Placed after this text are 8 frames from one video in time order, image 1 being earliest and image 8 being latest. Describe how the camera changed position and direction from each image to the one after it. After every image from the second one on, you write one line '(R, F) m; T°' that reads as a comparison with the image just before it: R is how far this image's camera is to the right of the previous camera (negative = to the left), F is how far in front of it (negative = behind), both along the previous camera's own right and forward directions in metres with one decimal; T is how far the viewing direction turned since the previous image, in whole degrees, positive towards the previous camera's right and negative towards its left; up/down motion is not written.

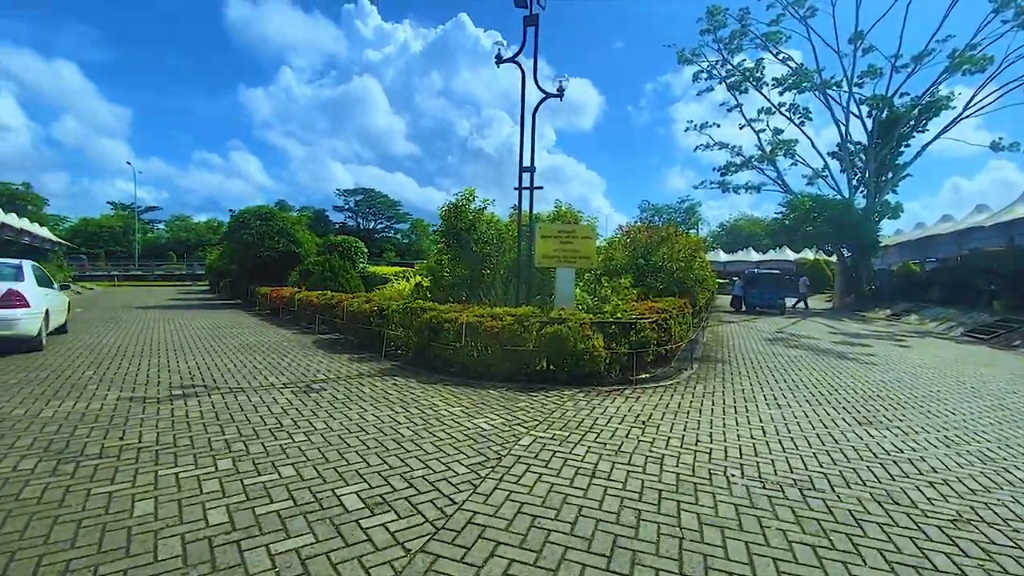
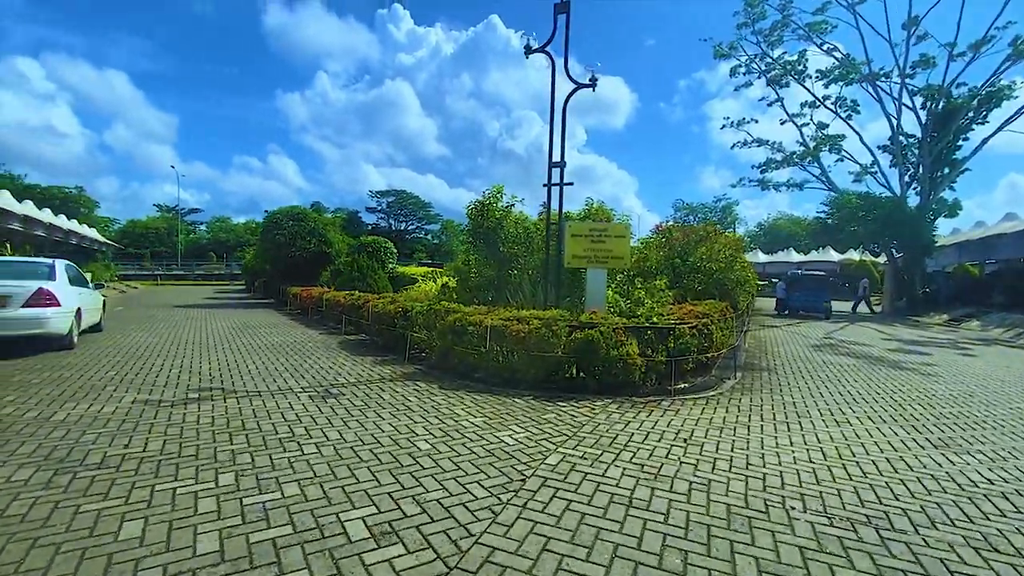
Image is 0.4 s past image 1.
(0.0, +0.4) m; -3°
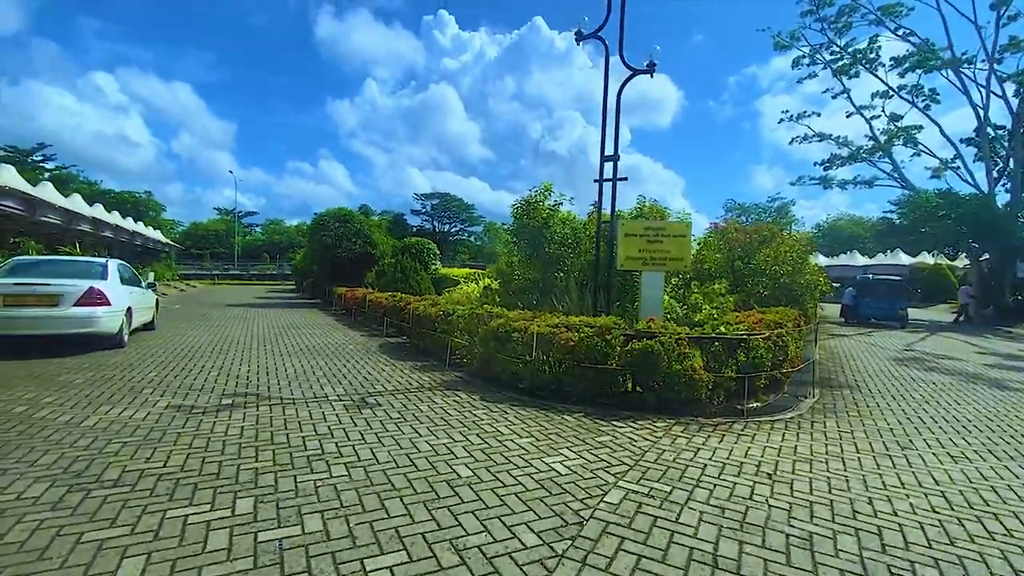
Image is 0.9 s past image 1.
(-0.1, +0.5) m; -5°
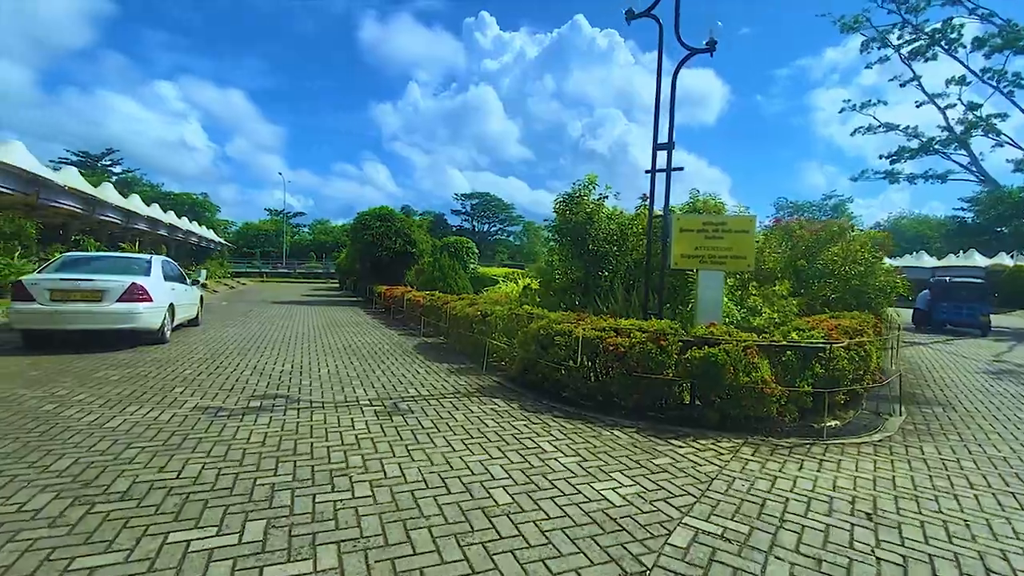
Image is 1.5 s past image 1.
(-0.1, +0.5) m; -5°
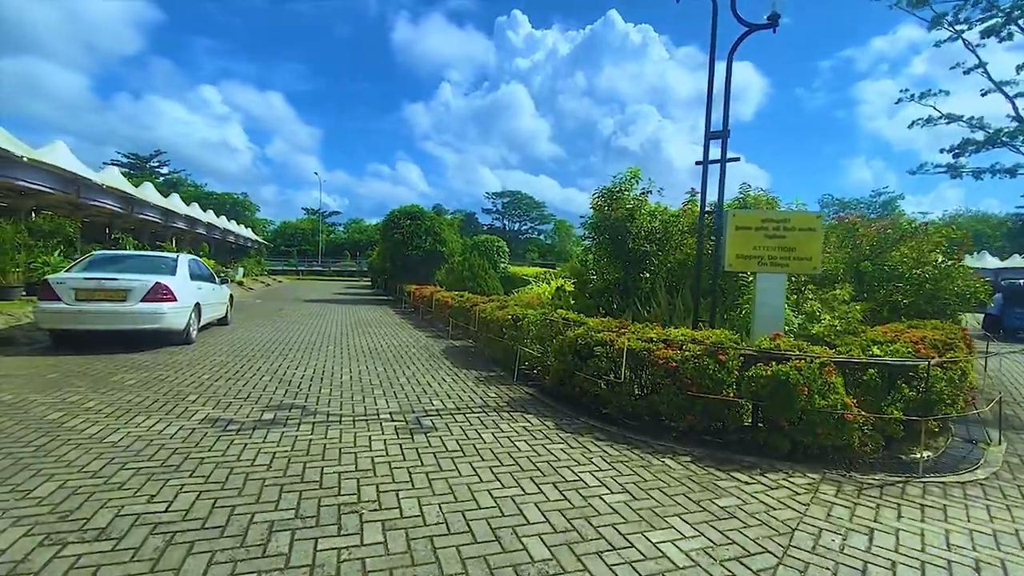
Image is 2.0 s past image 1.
(-0.1, +0.5) m; -4°
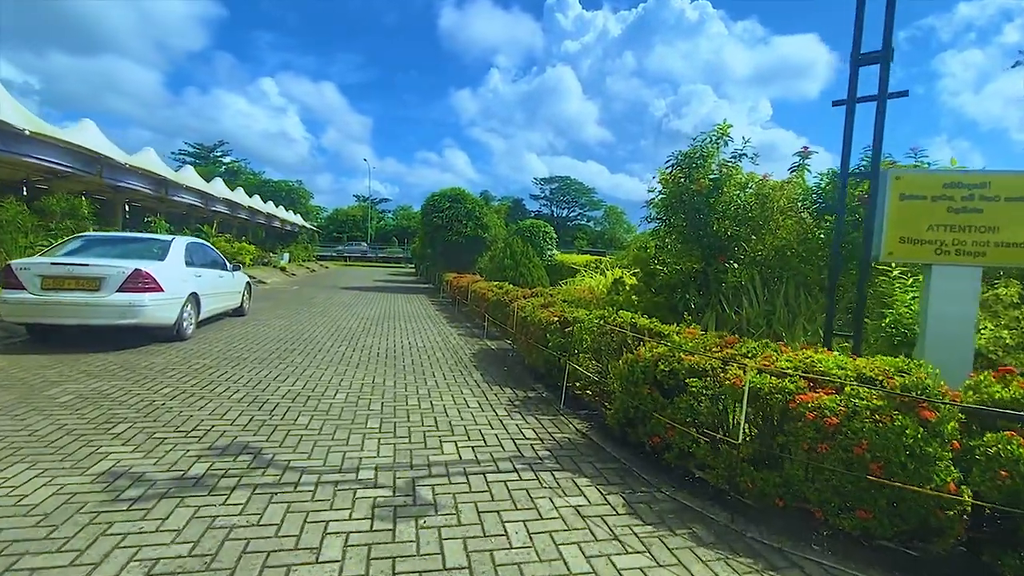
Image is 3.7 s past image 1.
(0.0, +1.7) m; -6°
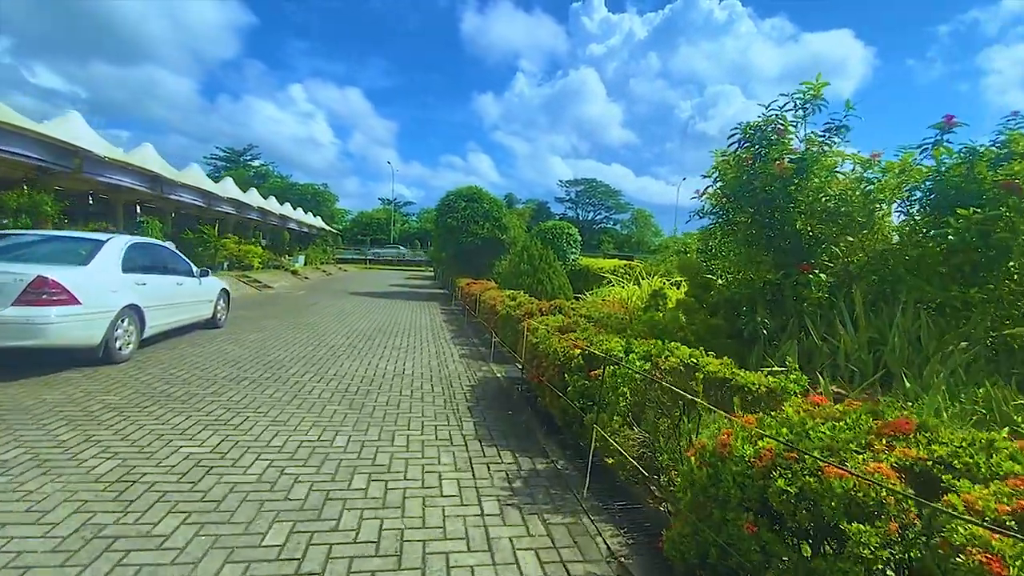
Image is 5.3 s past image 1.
(+0.2, +1.7) m; -3°
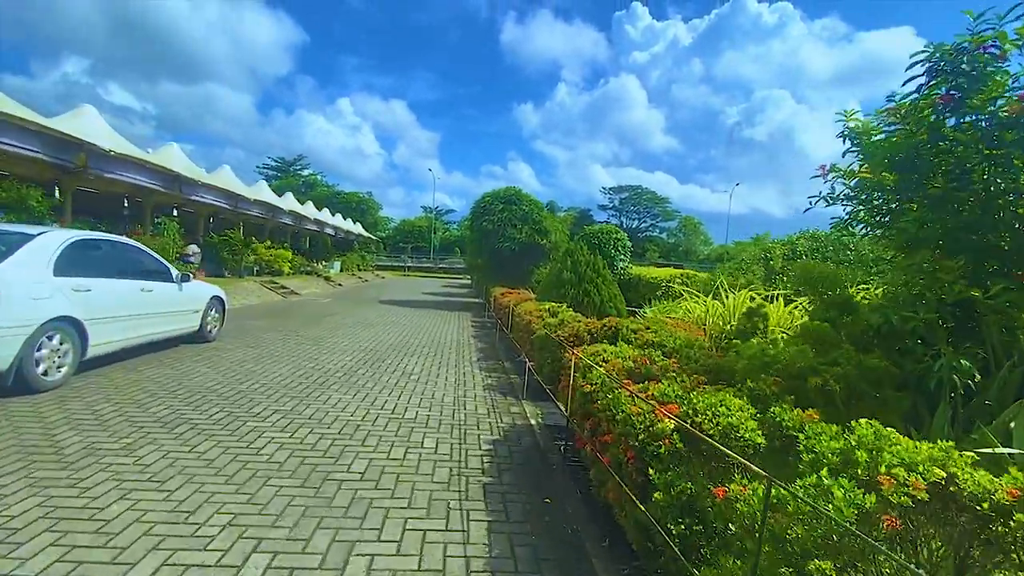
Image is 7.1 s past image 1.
(0.0, +1.7) m; -5°
